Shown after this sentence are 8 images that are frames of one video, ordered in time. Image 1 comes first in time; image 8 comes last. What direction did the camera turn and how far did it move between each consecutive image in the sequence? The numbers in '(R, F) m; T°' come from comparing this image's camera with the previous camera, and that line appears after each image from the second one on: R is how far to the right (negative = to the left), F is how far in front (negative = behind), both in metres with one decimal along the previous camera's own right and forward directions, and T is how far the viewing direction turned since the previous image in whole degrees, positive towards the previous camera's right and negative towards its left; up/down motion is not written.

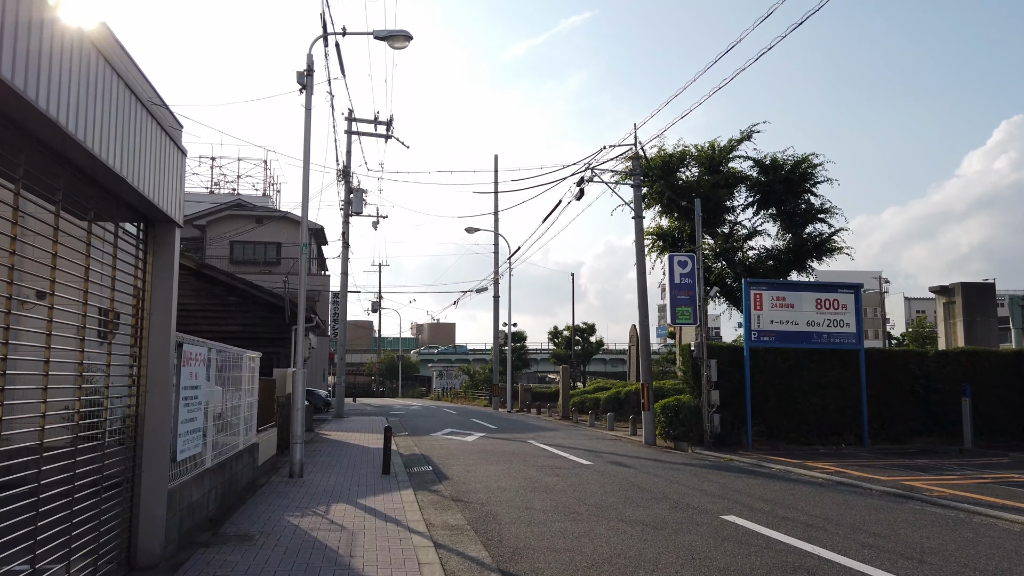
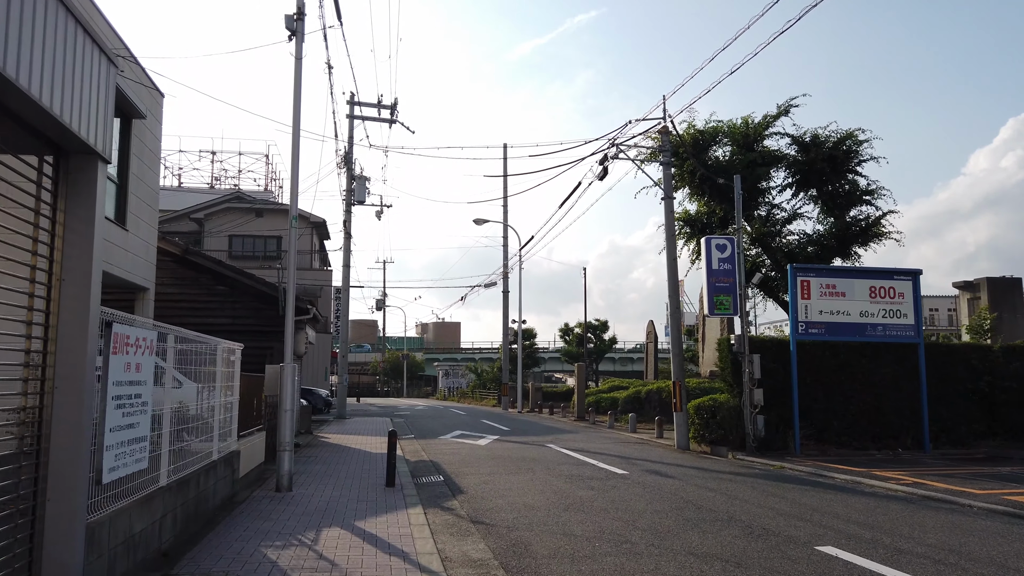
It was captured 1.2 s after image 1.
(-0.3, +1.7) m; 0°
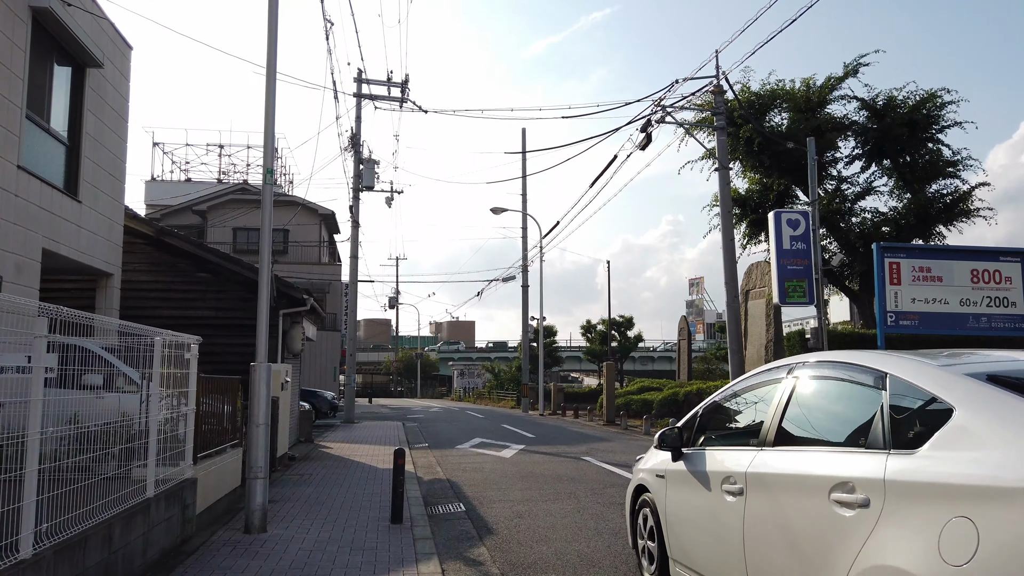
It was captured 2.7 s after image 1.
(-0.3, +2.4) m; -1°
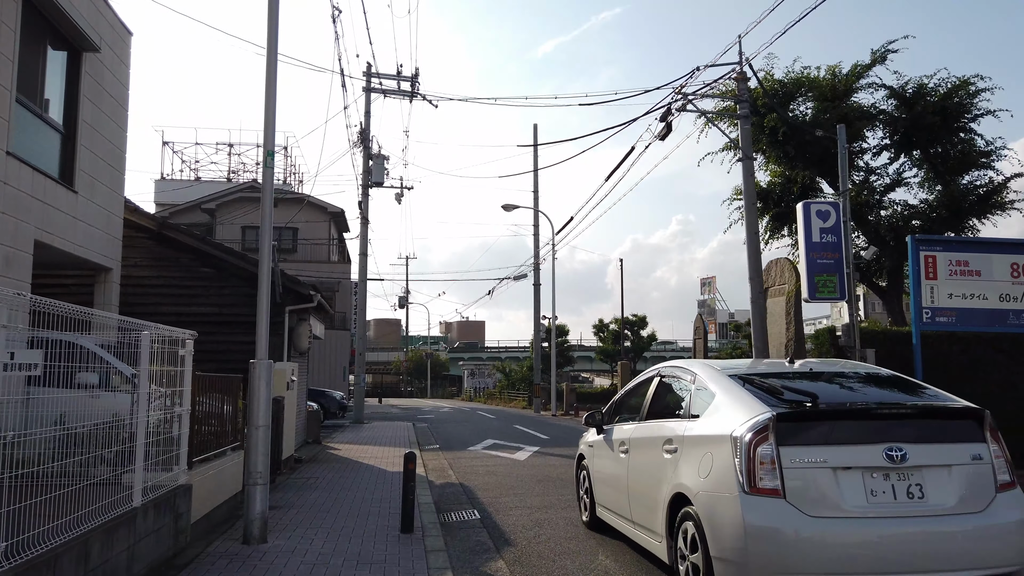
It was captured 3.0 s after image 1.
(-0.1, +0.6) m; -1°
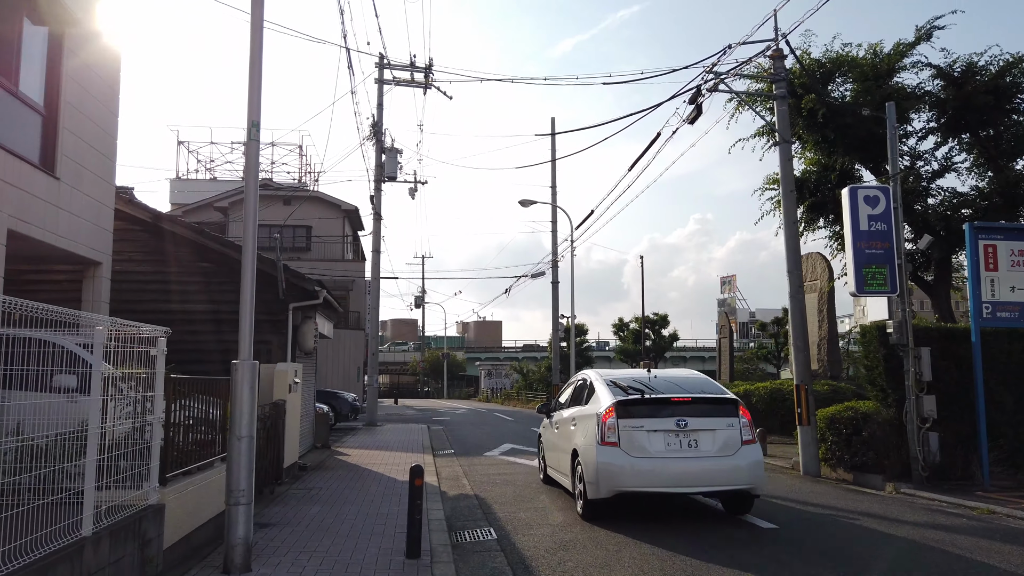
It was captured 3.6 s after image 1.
(0.0, +0.9) m; -1°
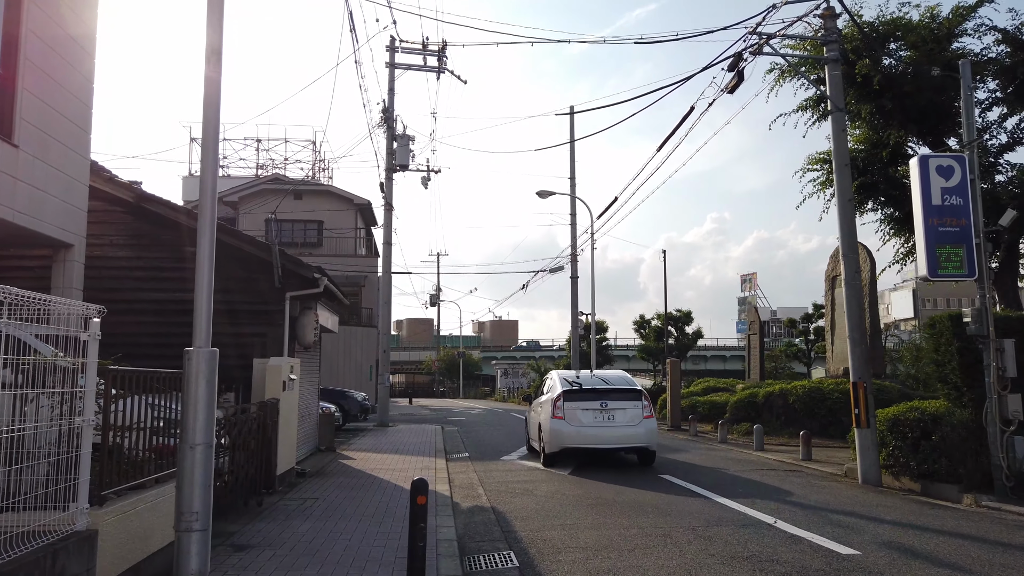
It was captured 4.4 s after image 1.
(-0.1, +1.3) m; -1°
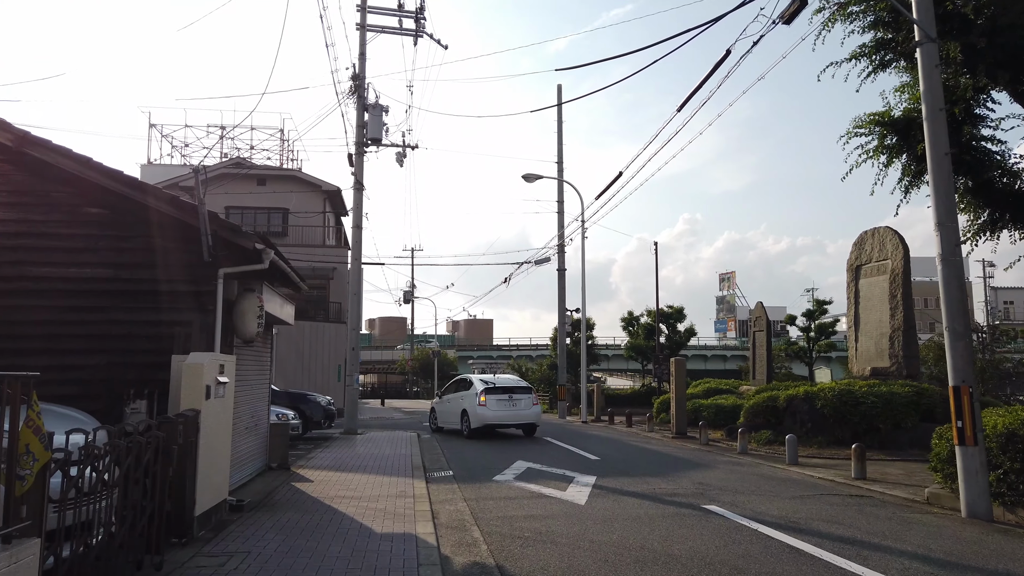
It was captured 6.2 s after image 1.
(-0.3, +2.6) m; +2°
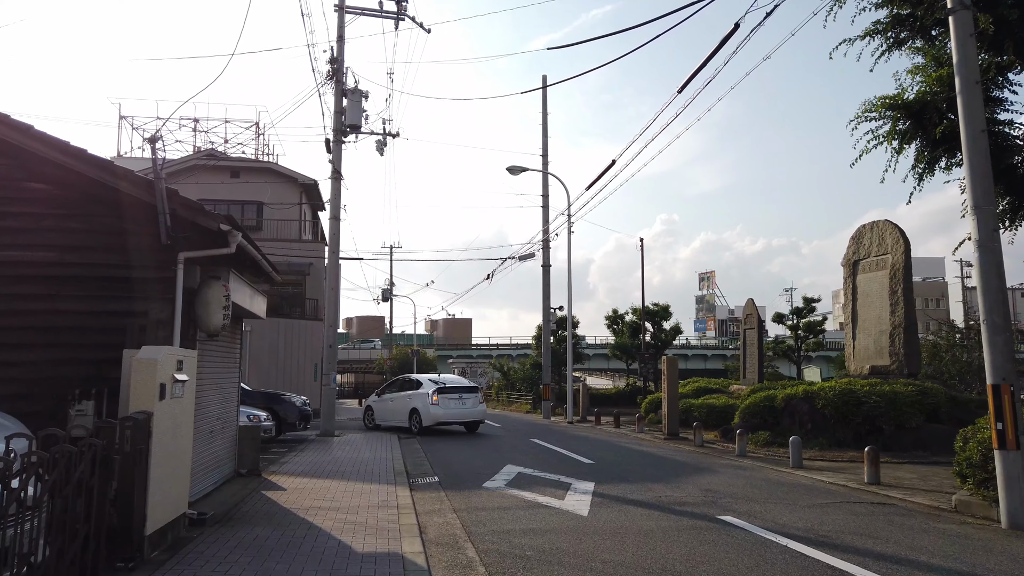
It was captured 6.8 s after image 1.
(-0.2, +0.9) m; +2°
